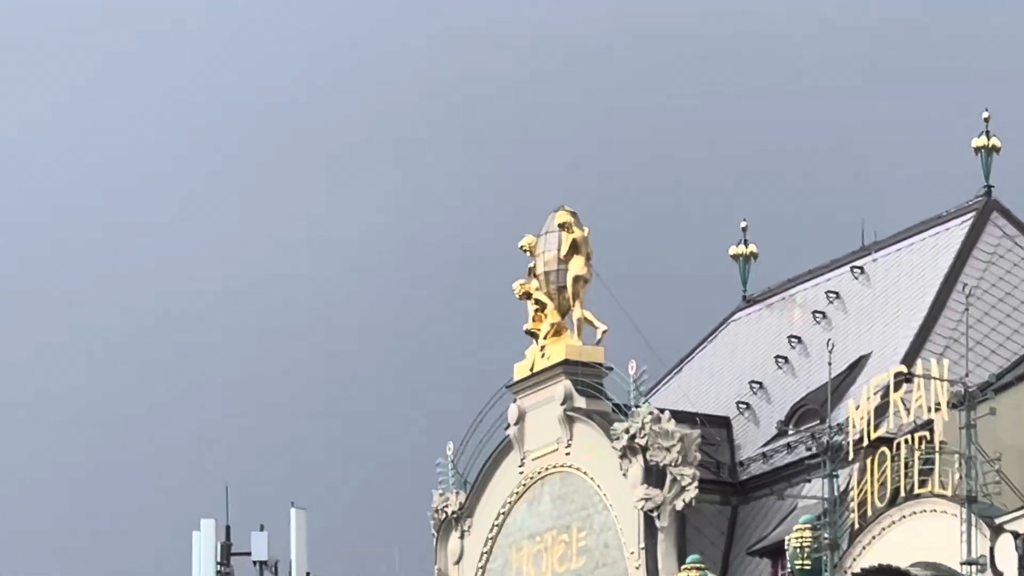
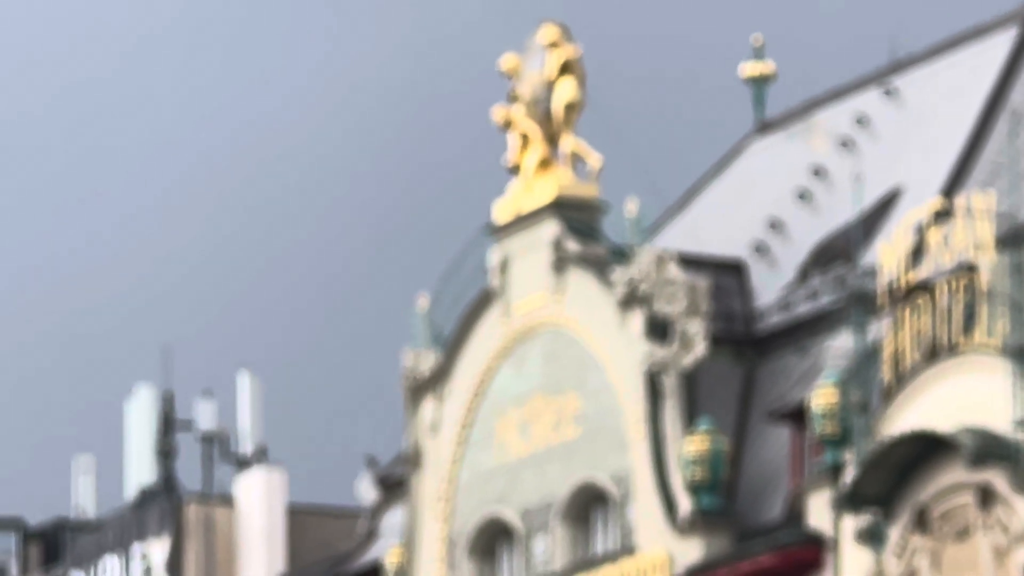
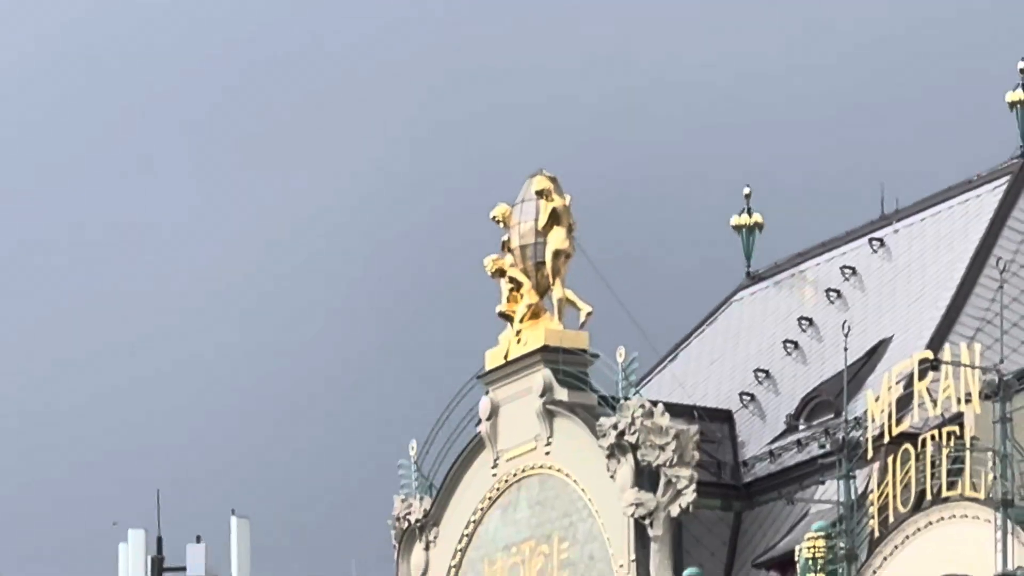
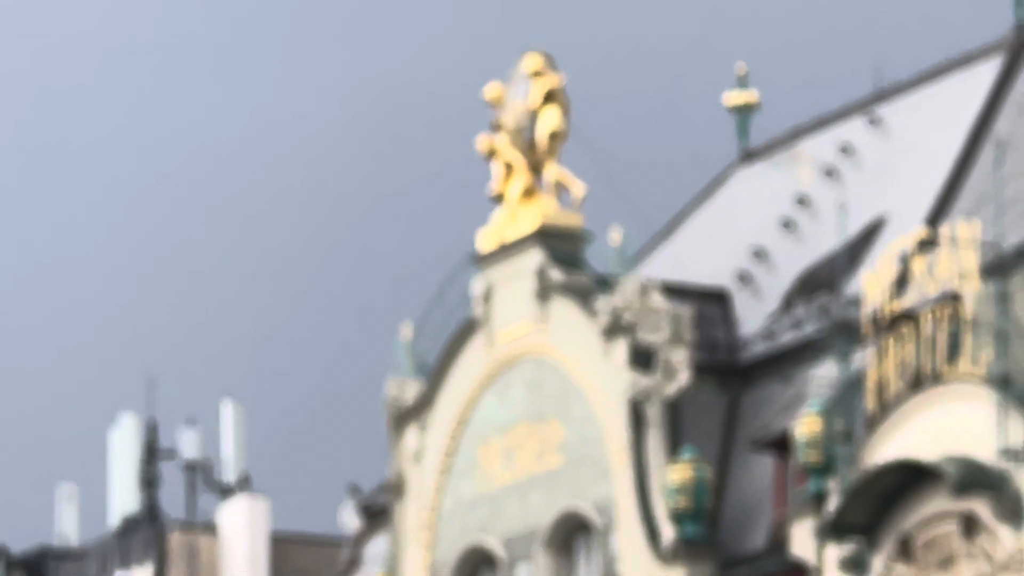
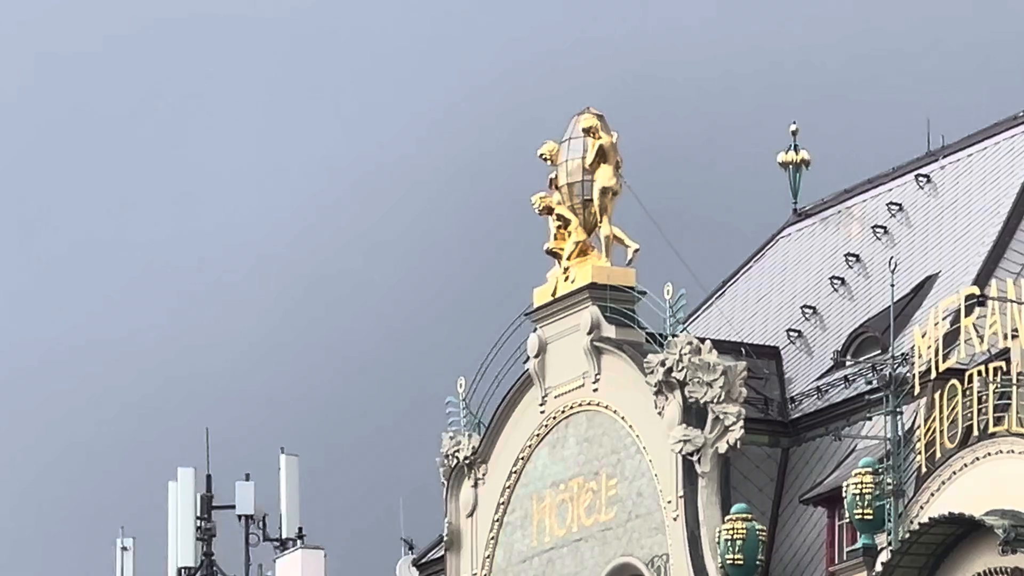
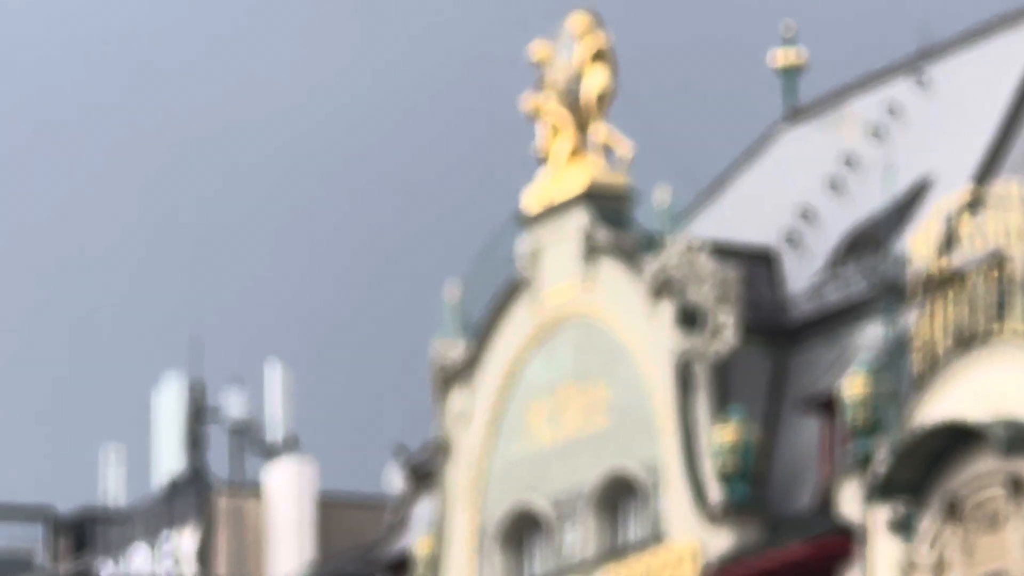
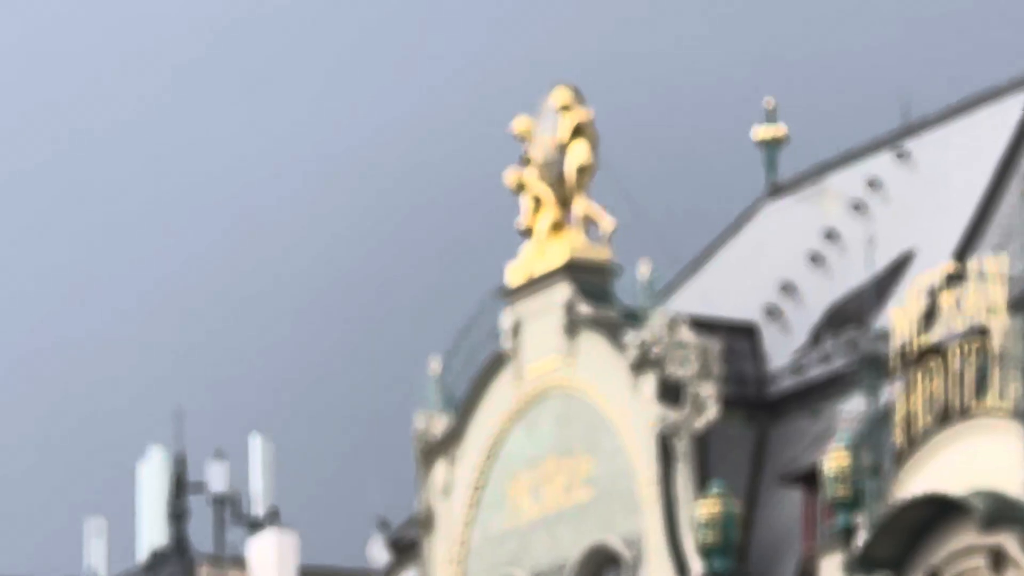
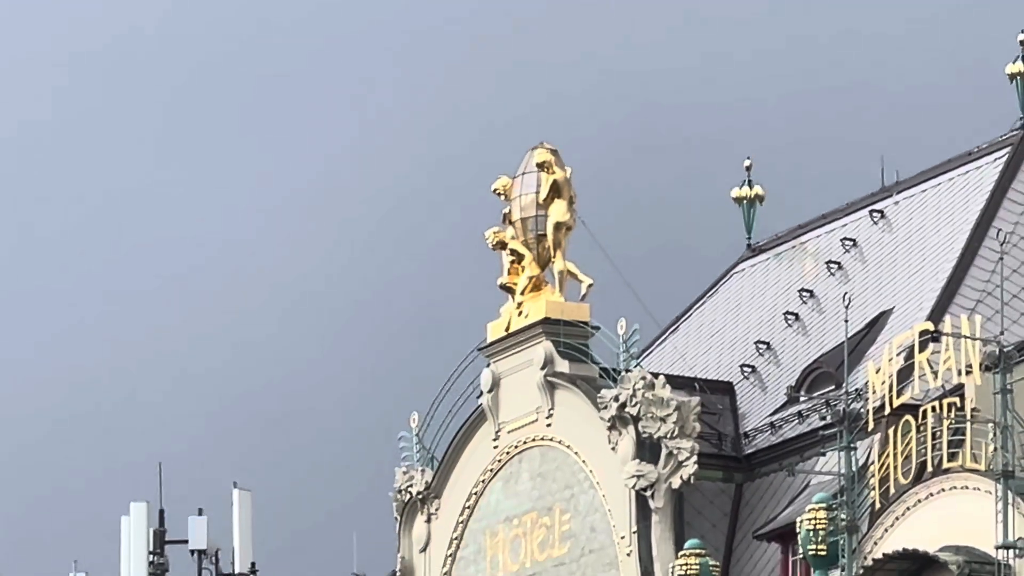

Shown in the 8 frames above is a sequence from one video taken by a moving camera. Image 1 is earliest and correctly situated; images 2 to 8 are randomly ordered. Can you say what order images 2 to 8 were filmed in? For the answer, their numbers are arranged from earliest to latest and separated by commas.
3, 8, 5, 7, 4, 2, 6
